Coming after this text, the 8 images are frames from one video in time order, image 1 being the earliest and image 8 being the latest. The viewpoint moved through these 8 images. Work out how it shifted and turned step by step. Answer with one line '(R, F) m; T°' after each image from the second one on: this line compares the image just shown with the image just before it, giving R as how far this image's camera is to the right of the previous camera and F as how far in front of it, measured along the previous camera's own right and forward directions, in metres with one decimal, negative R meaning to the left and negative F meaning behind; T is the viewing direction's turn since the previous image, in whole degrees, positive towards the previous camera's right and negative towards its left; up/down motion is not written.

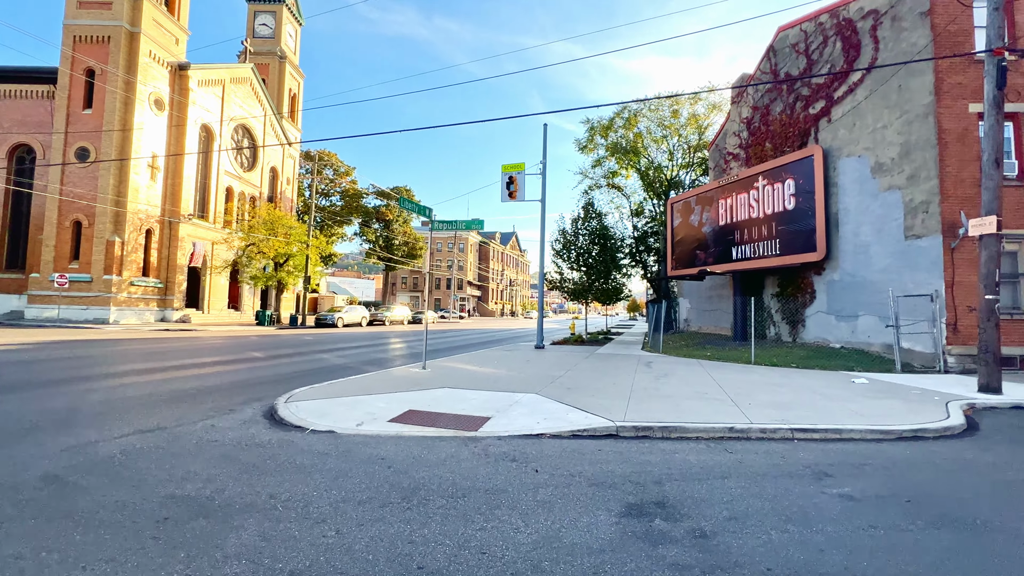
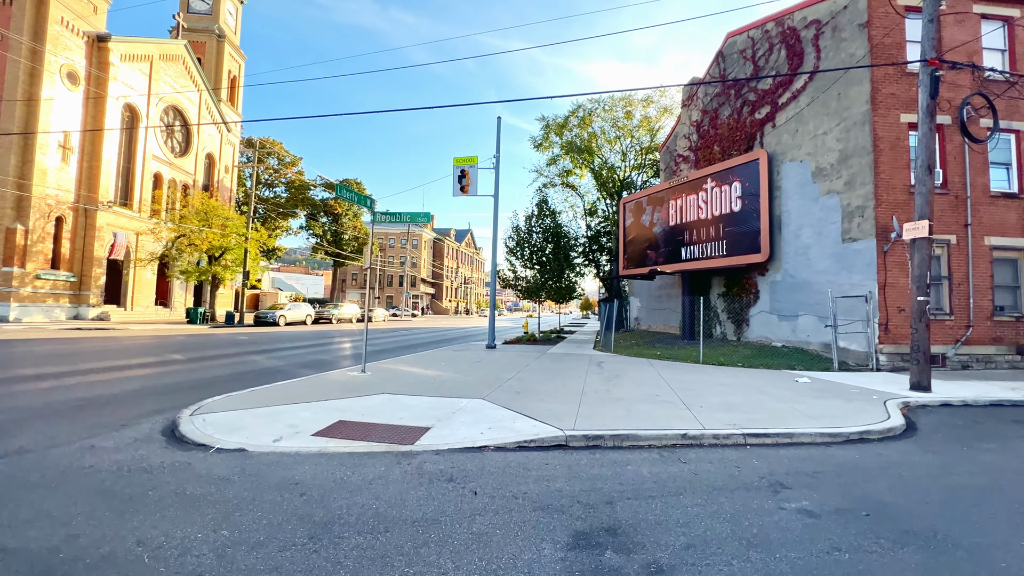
(+0.2, +0.5) m; +6°
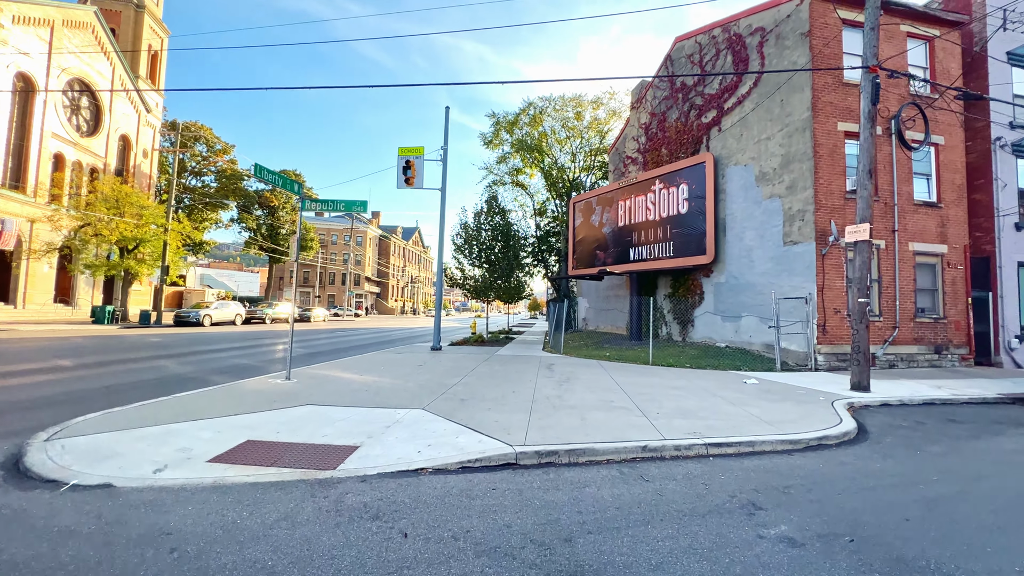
(0.0, +0.7) m; +7°
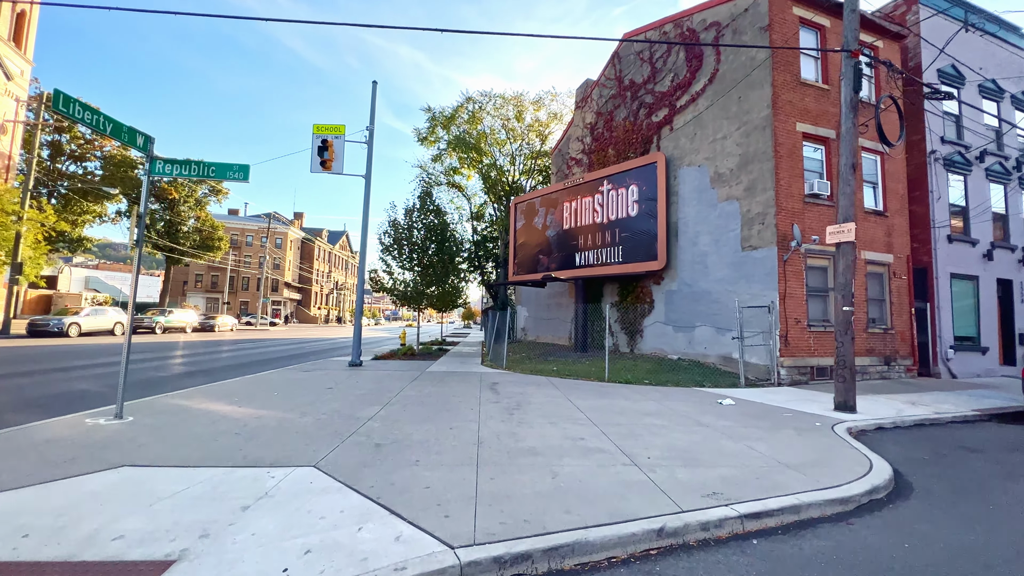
(-0.1, +1.9) m; +8°
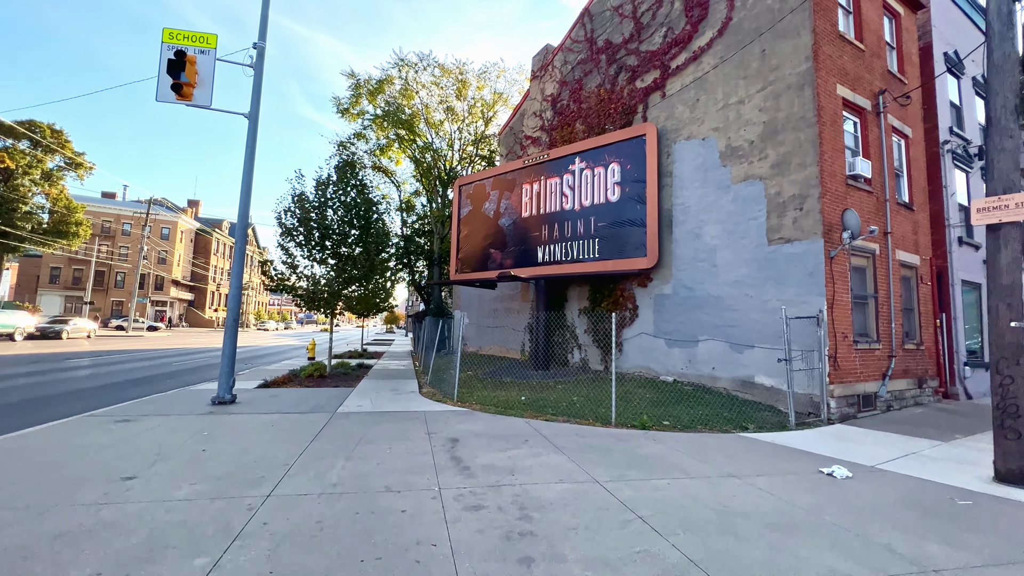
(-0.6, +3.7) m; +10°
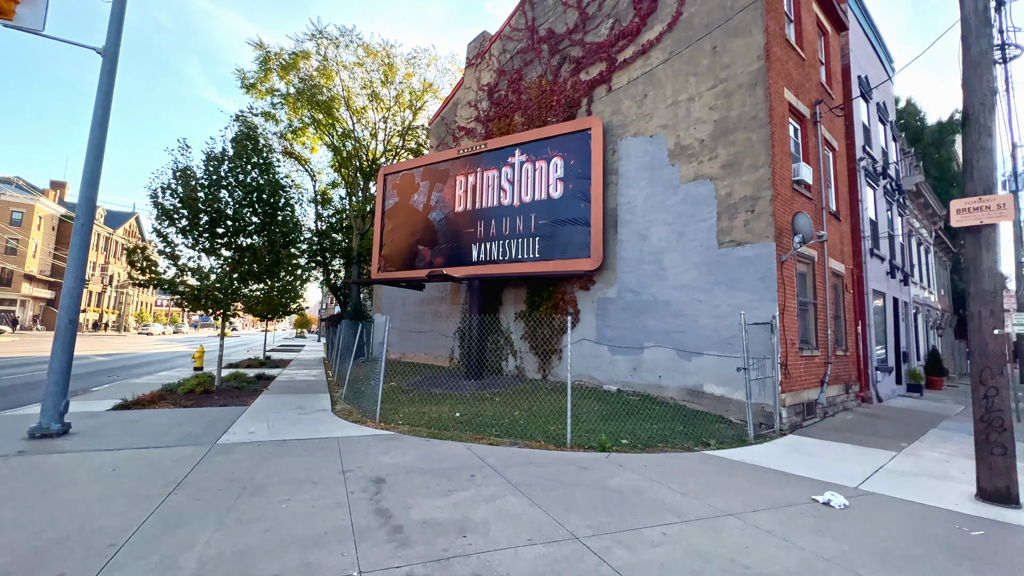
(-0.3, +1.2) m; +10°
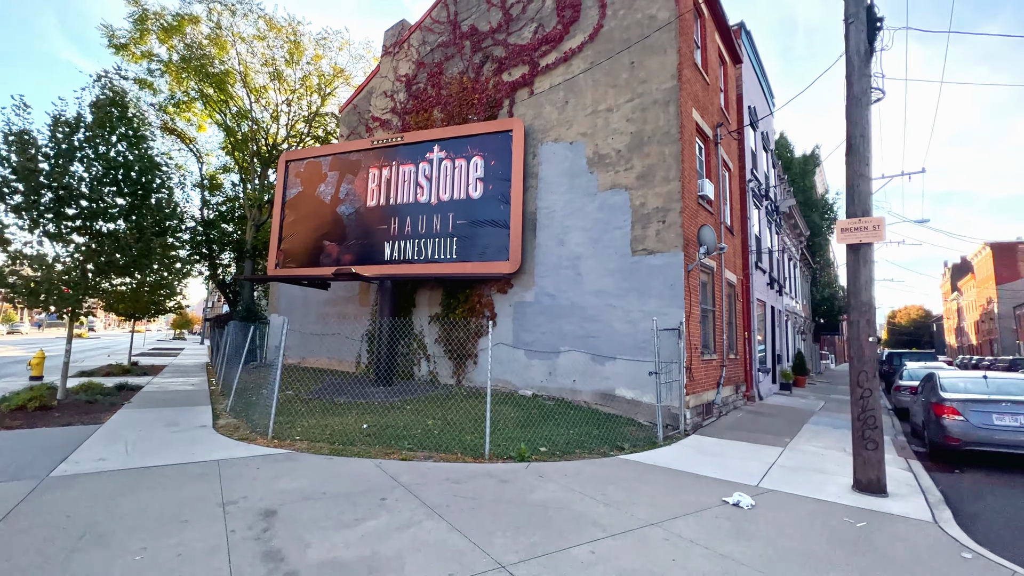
(-0.1, +0.3) m; +11°
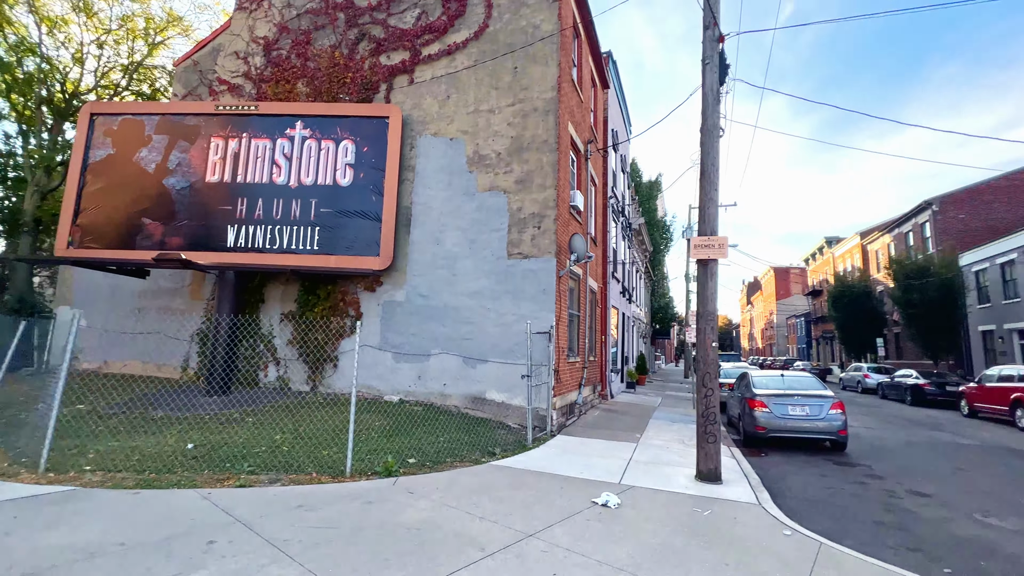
(-0.1, +0.3) m; +17°
